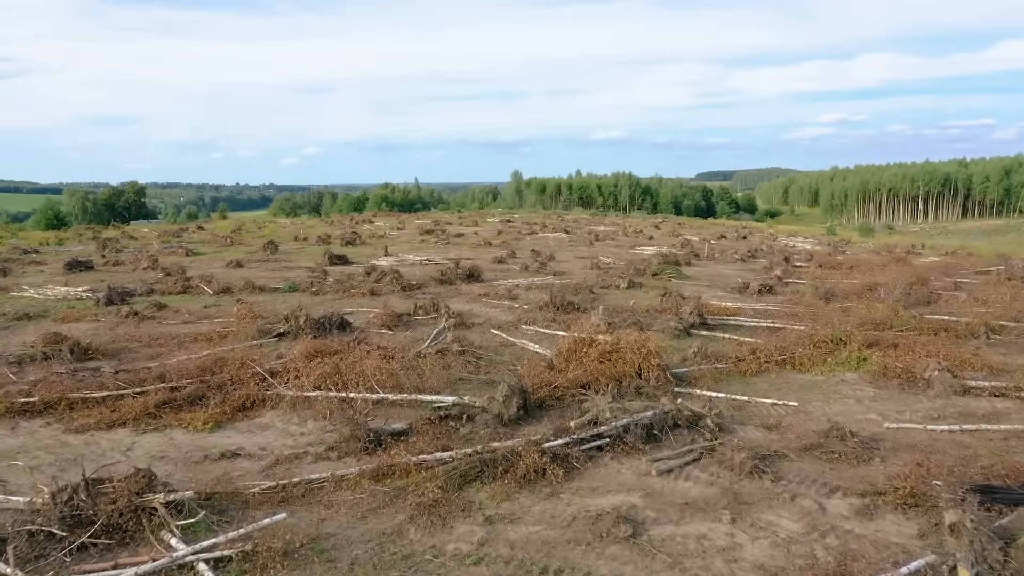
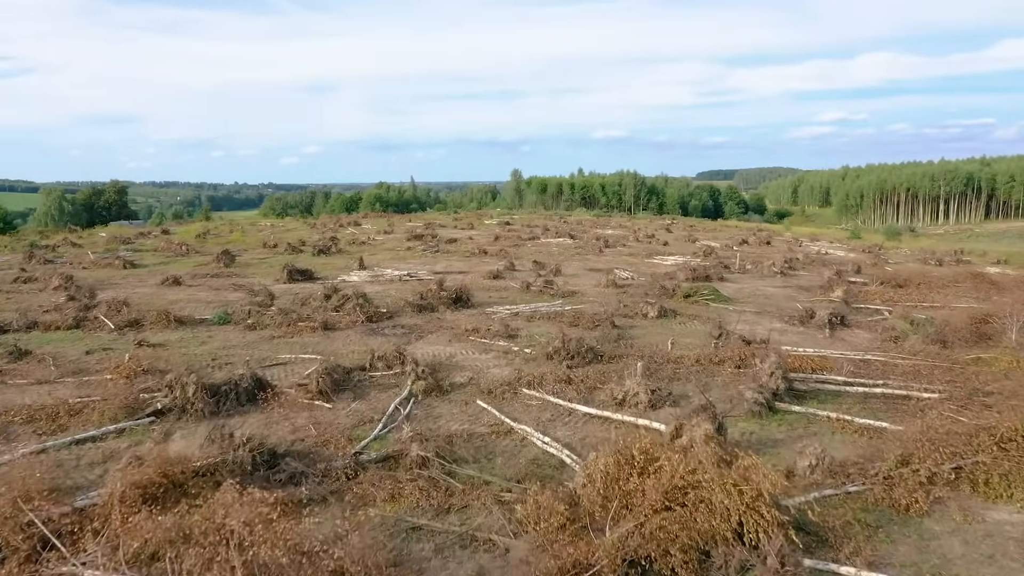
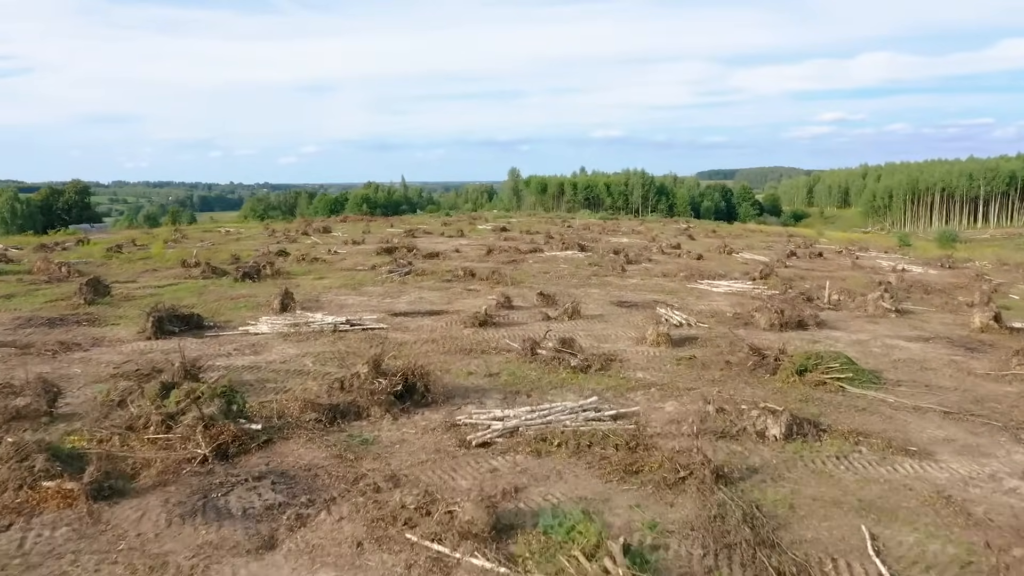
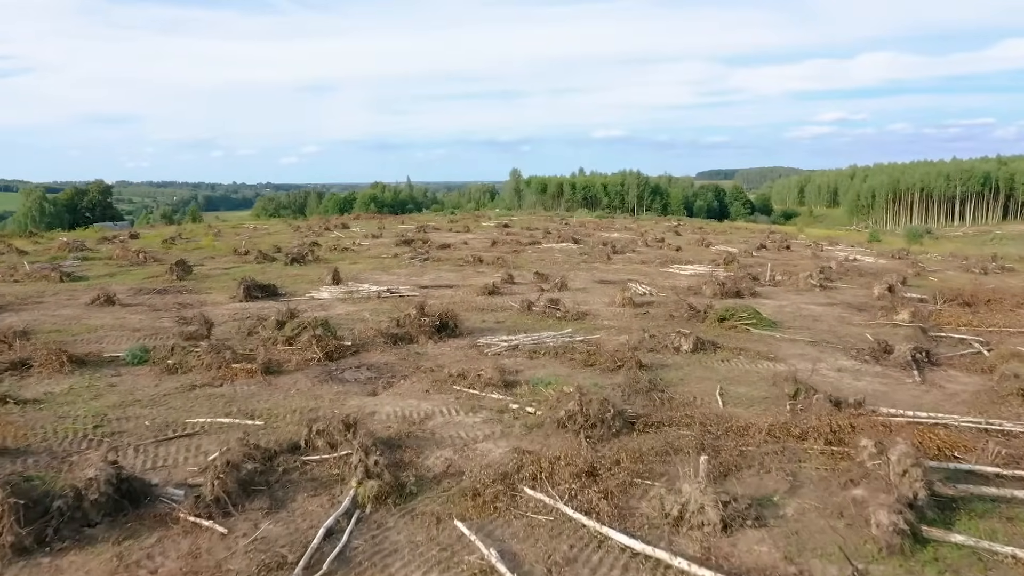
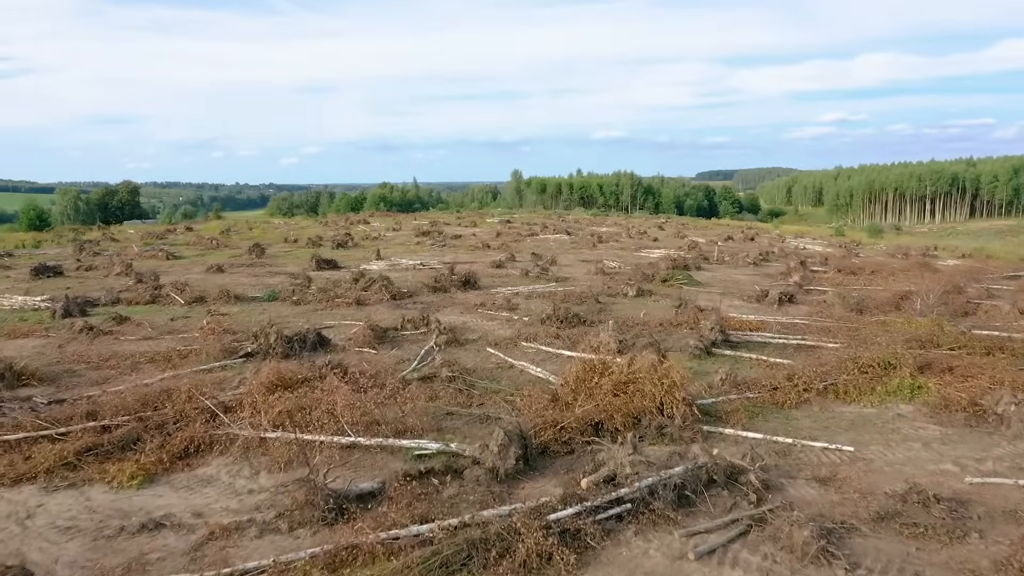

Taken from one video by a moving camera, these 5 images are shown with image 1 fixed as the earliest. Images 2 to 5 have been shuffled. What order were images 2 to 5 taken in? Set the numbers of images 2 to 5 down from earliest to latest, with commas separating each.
5, 2, 4, 3
